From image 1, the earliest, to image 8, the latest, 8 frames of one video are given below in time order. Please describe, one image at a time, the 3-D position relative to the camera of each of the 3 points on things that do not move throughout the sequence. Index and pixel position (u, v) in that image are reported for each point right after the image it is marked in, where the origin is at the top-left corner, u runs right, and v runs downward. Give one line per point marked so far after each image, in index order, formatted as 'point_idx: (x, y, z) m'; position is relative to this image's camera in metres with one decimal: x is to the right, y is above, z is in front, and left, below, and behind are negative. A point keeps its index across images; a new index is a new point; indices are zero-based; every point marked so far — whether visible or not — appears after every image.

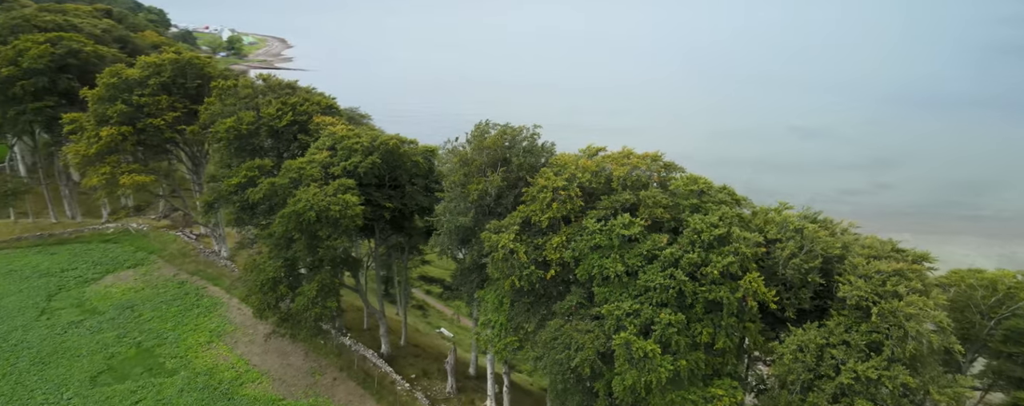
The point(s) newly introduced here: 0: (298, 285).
0: (-7.2, -2.7, +17.6) m
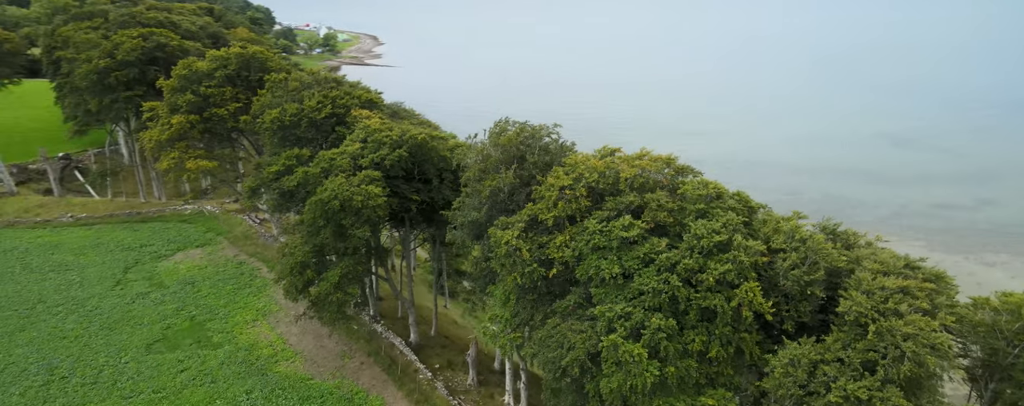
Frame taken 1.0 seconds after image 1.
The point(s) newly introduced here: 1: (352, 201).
0: (-6.5, -2.3, +18.4) m
1: (-5.2, +0.1, +16.8) m
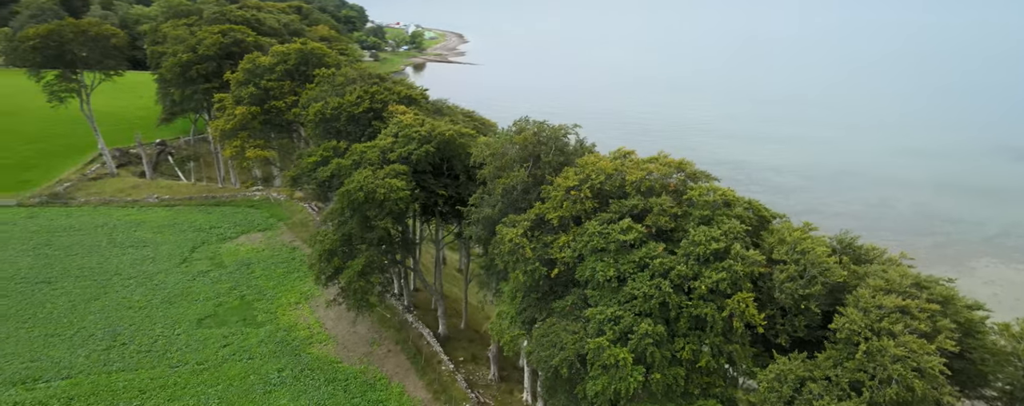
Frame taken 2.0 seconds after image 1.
0: (-5.8, -2.0, +19.1) m
1: (-4.5, +0.3, +17.4) m
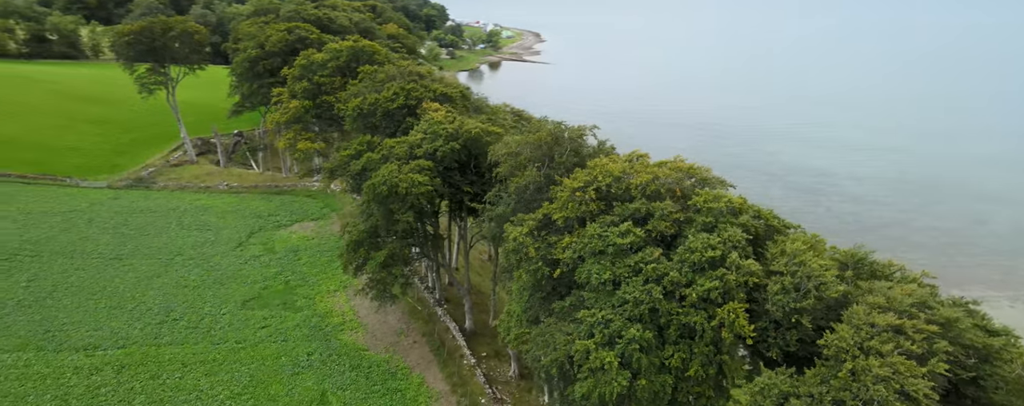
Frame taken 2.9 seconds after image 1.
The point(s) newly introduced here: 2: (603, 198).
0: (-5.0, -1.7, +19.7) m
1: (-3.8, +0.5, +17.9) m
2: (+2.2, +0.1, +13.3) m
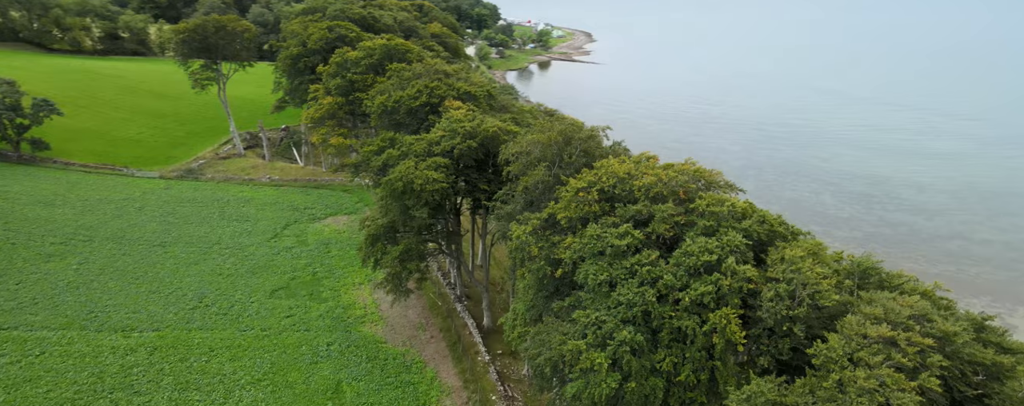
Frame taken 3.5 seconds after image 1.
0: (-4.5, -1.6, +20.1) m
1: (-3.3, +0.7, +18.2) m
2: (+2.3, +0.1, +13.2) m
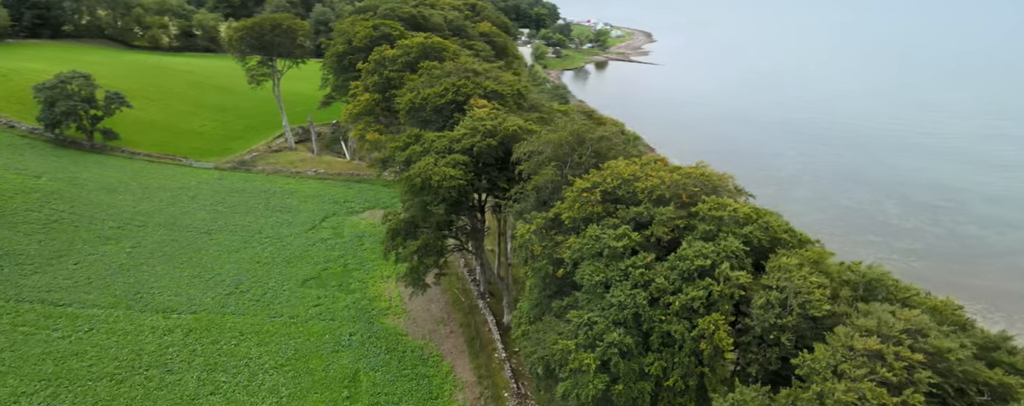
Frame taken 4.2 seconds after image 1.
0: (-3.8, -1.4, +20.5) m
1: (-2.7, +0.8, +18.6) m
2: (+2.5, +0.1, +13.1) m
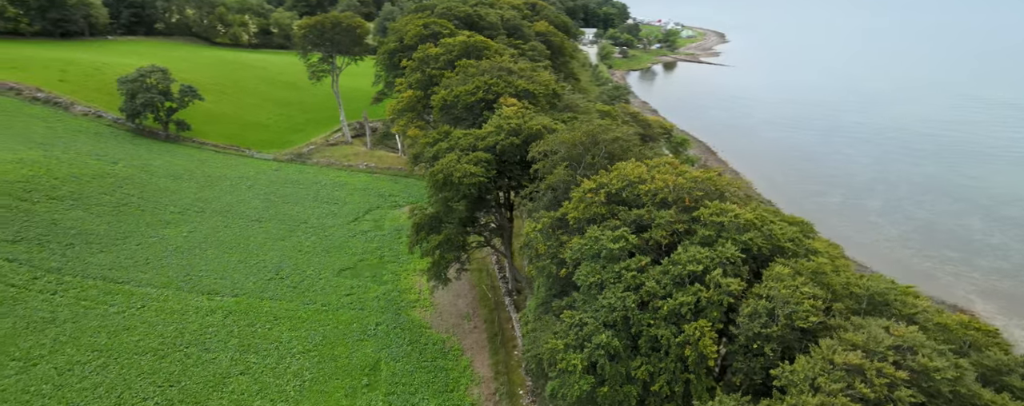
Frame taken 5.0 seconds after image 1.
0: (-3.0, -1.2, +20.9) m
1: (-2.0, +1.0, +18.9) m
2: (+2.8, 0.0, +13.0) m
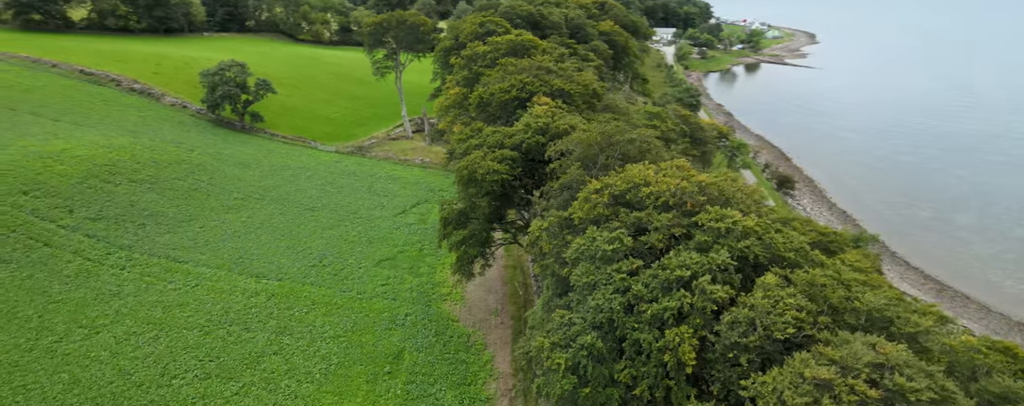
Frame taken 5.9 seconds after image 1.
0: (-2.0, -1.0, +21.3) m
1: (-1.1, +1.1, +19.2) m
2: (+3.0, 0.0, +12.9) m
